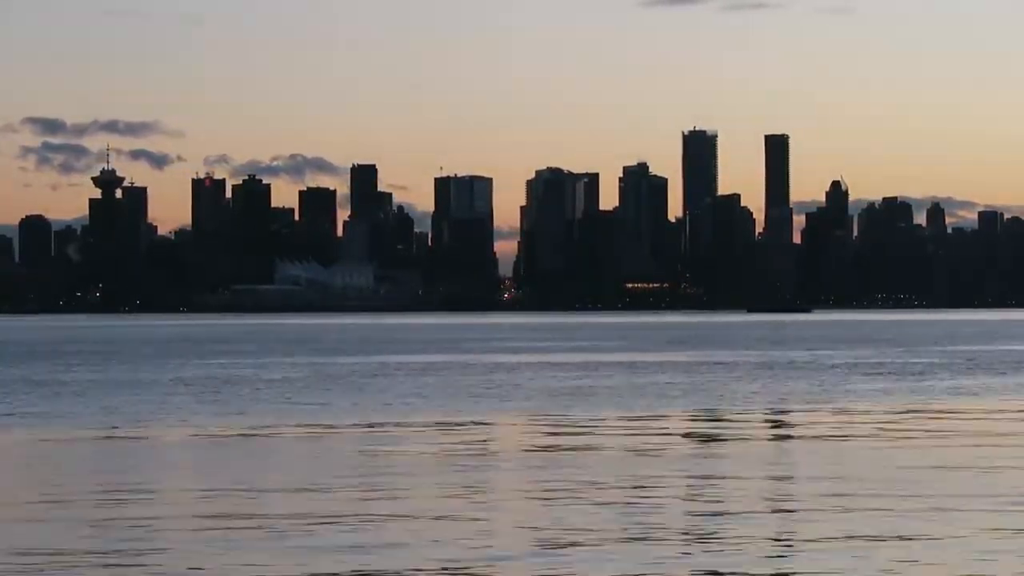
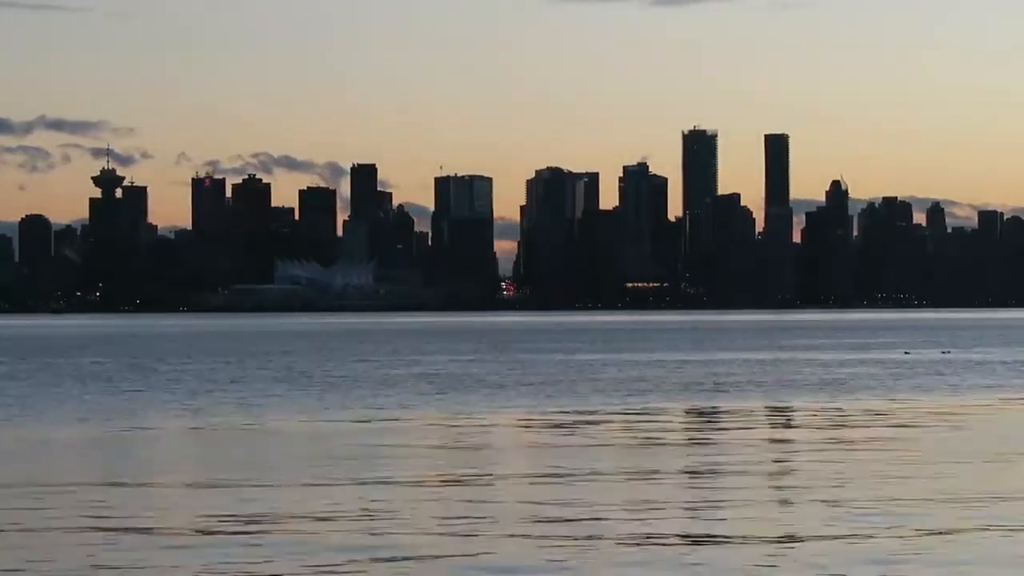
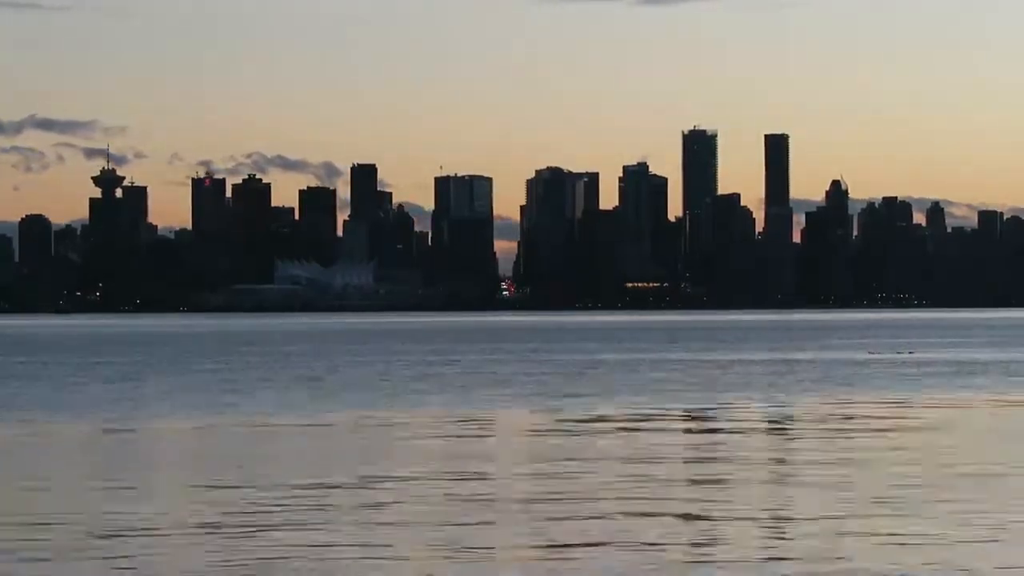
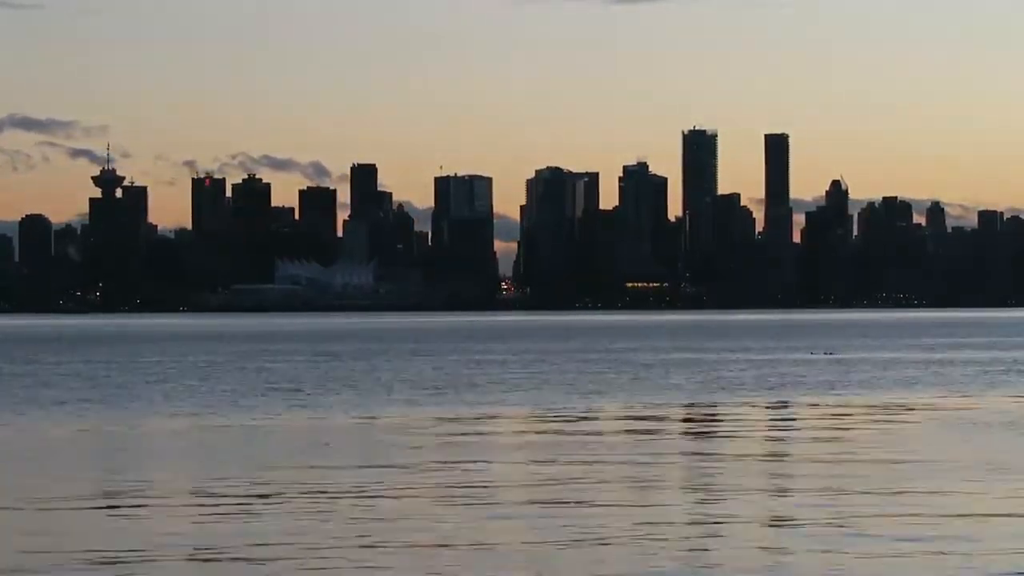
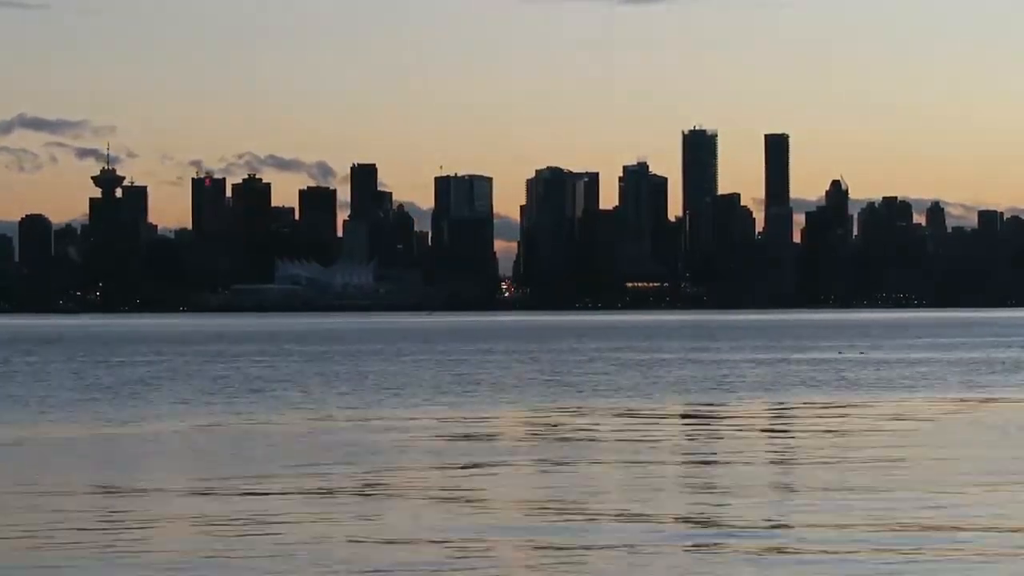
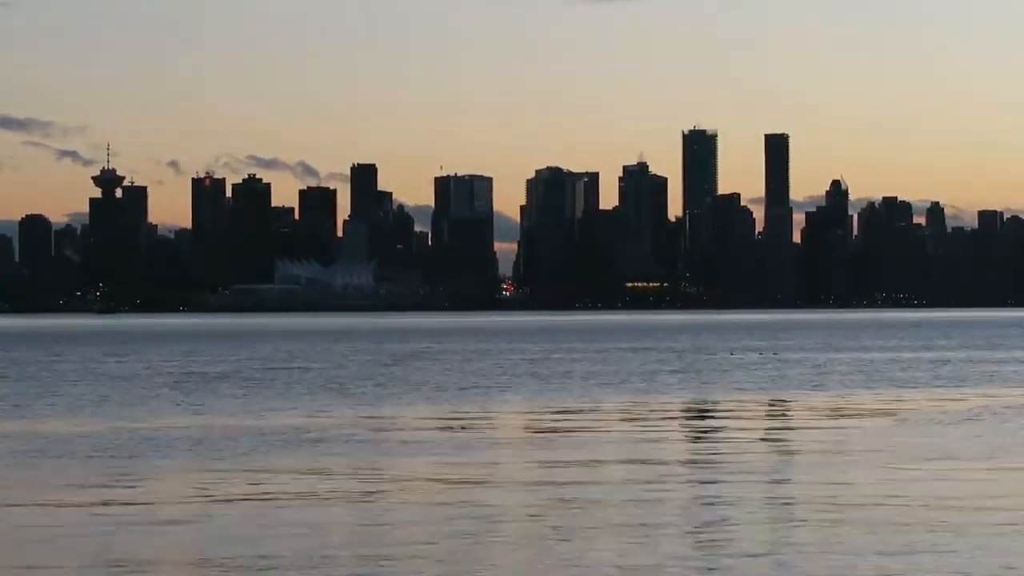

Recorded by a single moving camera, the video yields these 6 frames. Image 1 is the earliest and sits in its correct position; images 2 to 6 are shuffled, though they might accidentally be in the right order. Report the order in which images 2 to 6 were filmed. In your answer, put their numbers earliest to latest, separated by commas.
2, 3, 5, 4, 6
